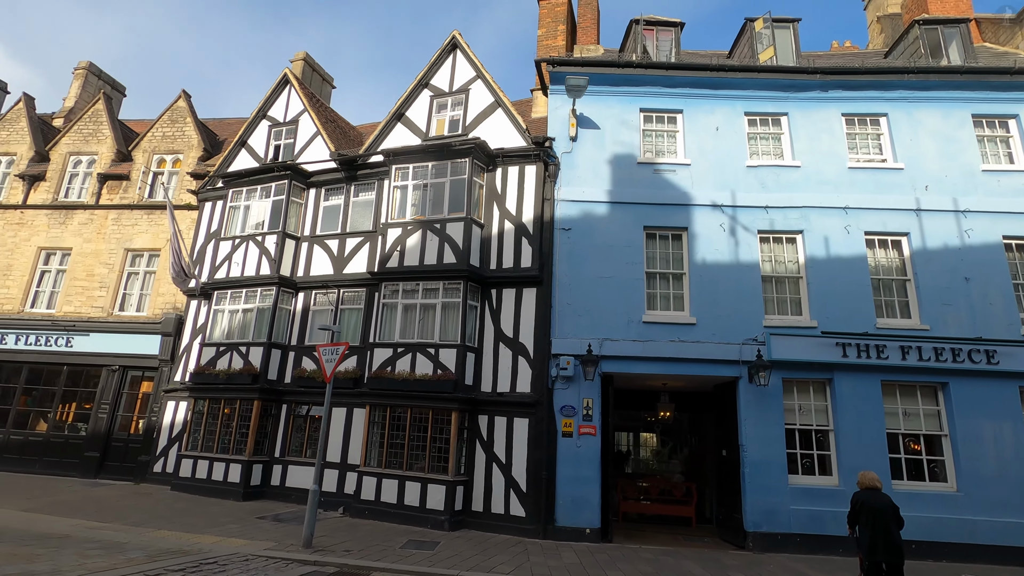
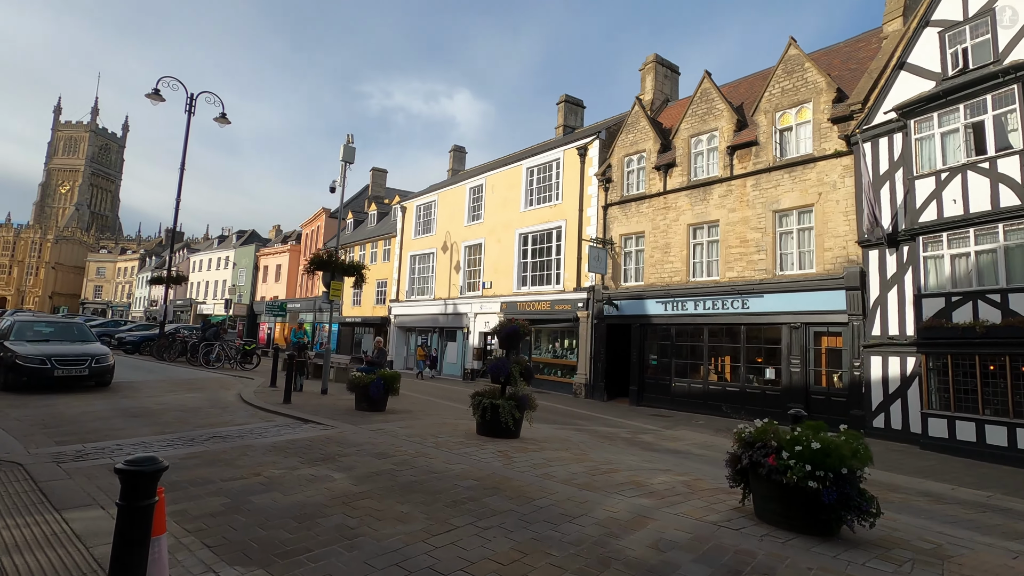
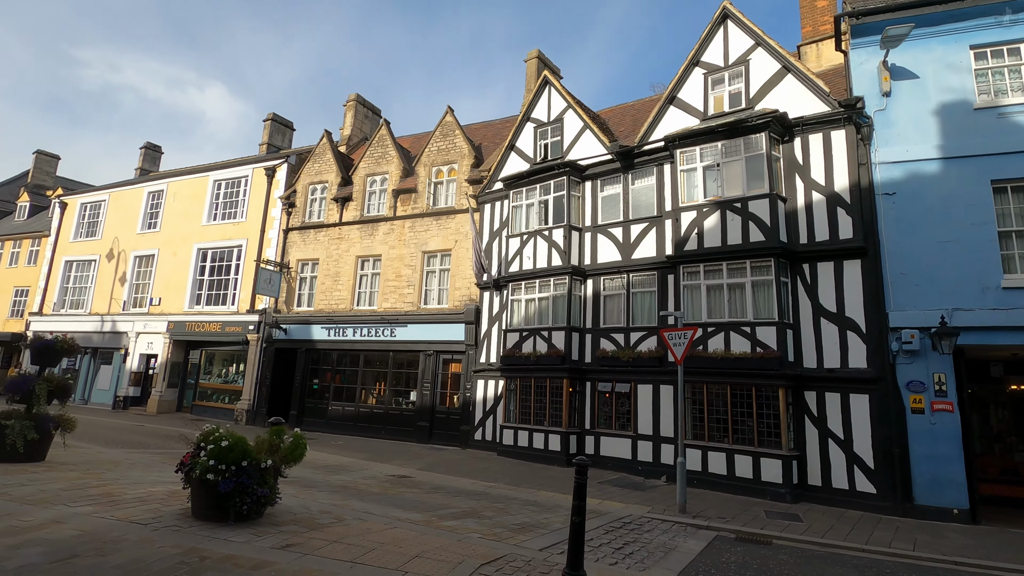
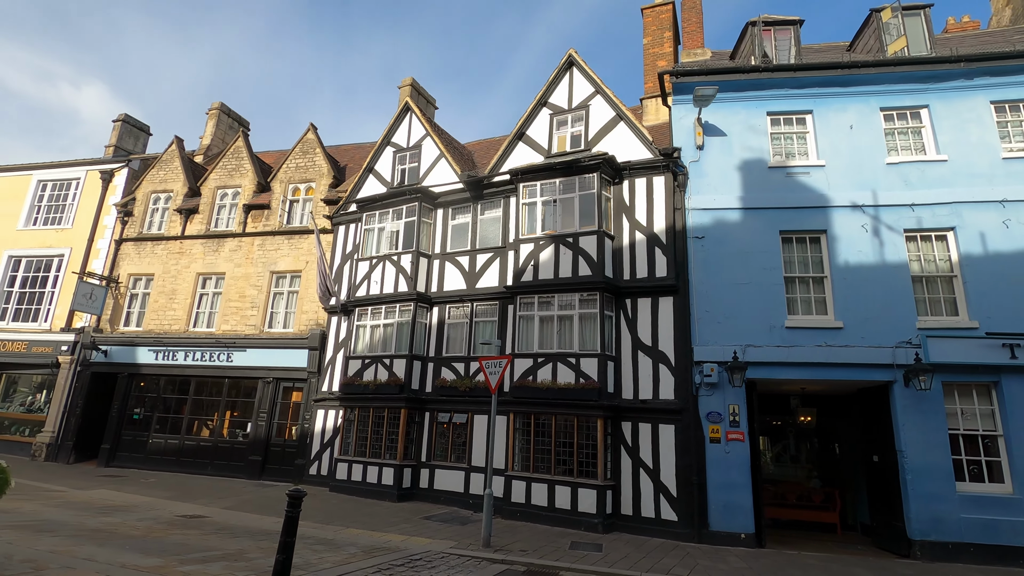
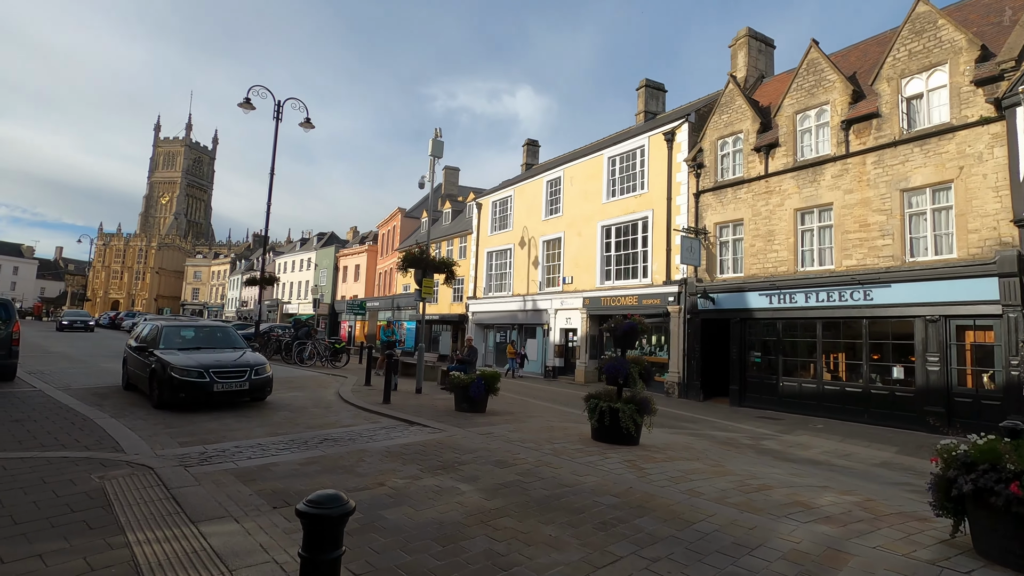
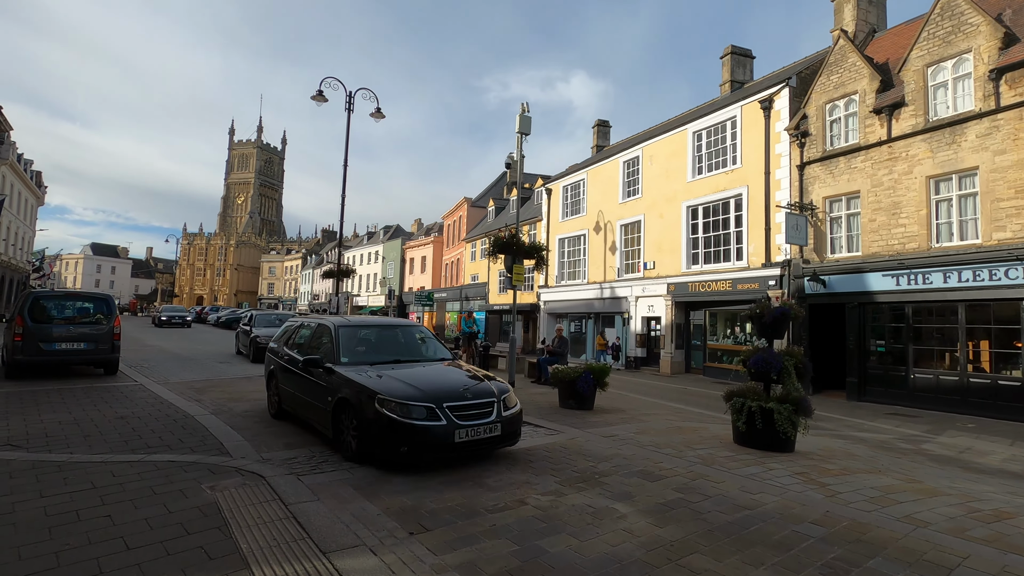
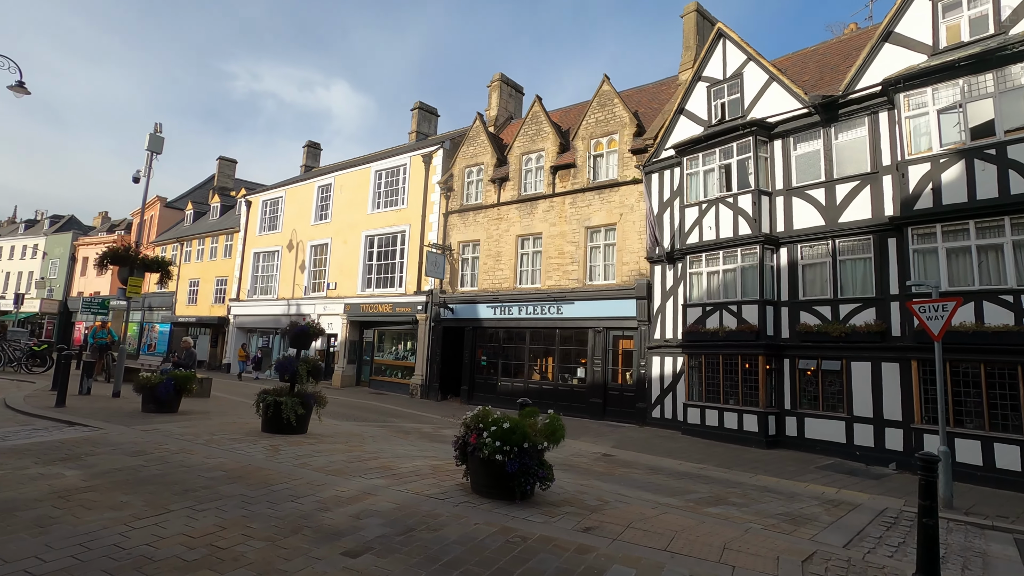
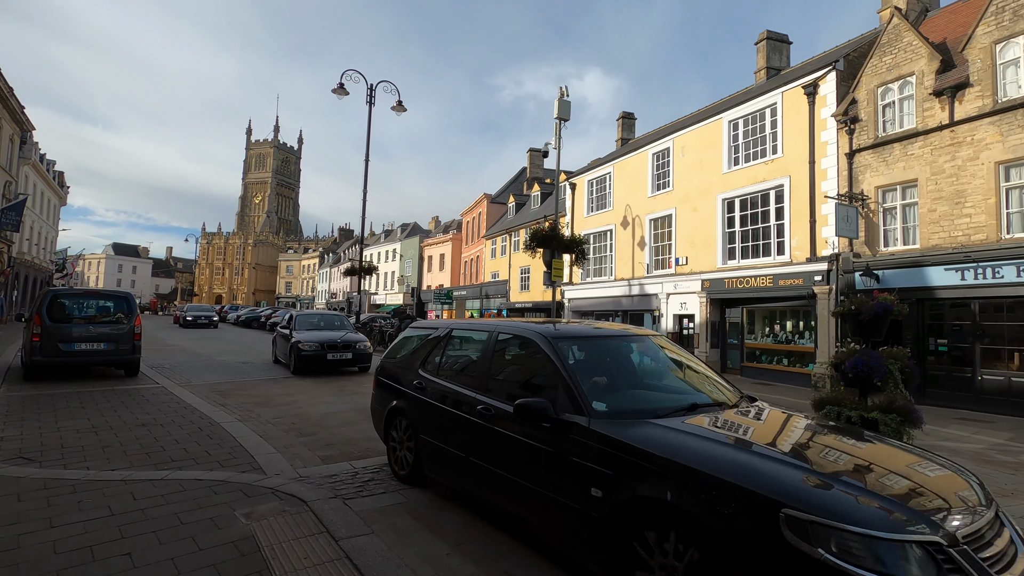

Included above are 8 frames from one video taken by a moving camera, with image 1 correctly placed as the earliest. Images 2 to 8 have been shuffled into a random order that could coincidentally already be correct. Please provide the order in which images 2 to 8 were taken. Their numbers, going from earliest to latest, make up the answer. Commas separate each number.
4, 3, 7, 2, 5, 6, 8
